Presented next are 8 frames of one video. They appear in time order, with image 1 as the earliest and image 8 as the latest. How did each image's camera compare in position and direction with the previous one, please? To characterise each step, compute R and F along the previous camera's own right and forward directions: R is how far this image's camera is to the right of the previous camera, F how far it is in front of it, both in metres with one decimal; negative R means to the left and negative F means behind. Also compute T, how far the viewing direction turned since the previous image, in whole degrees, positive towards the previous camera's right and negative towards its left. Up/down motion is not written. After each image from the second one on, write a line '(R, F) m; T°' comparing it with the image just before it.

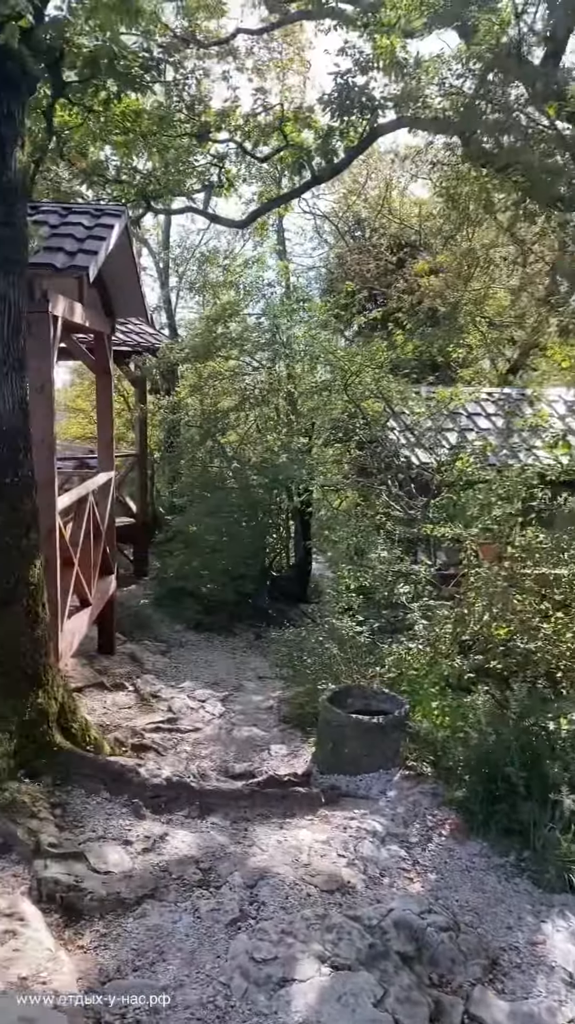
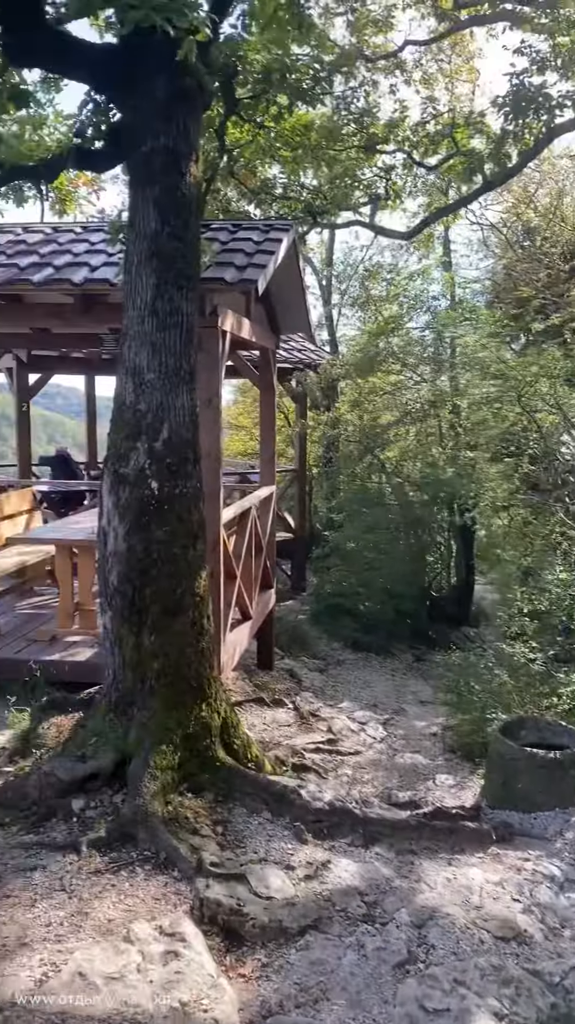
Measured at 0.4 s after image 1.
(-0.1, +0.2) m; -10°
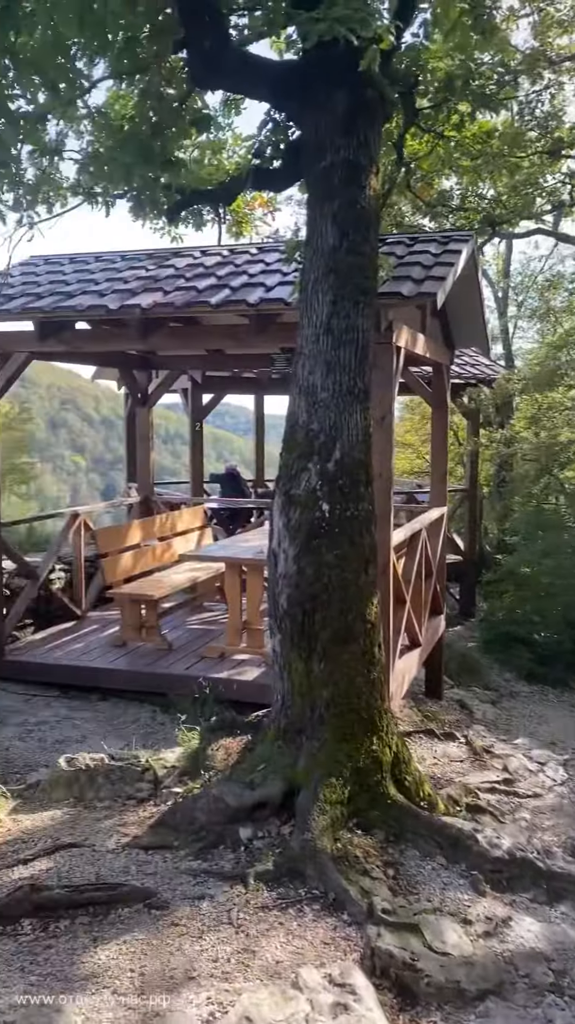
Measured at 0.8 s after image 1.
(-0.1, +0.2) m; -11°
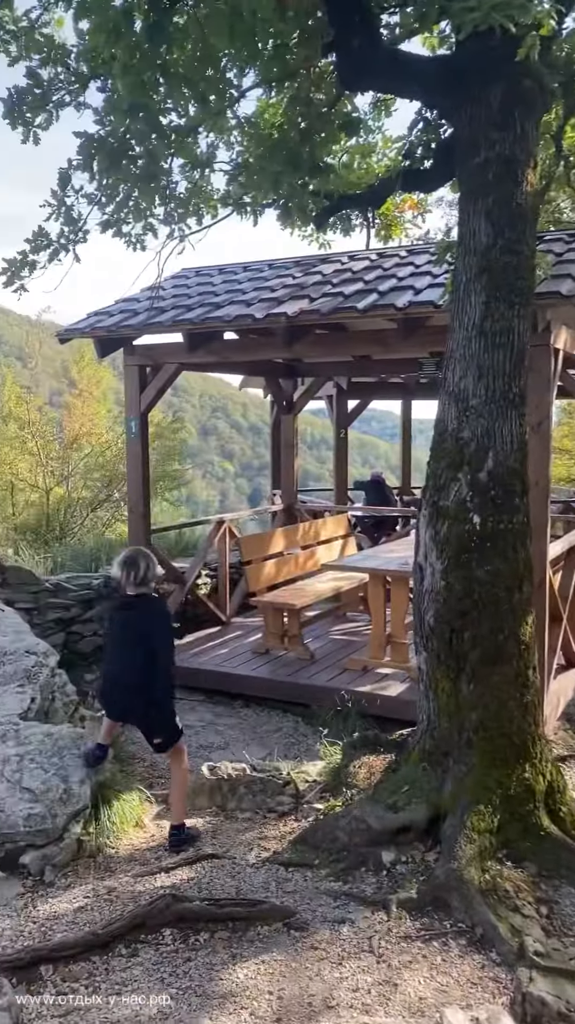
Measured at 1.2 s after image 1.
(0.0, +0.1) m; -10°
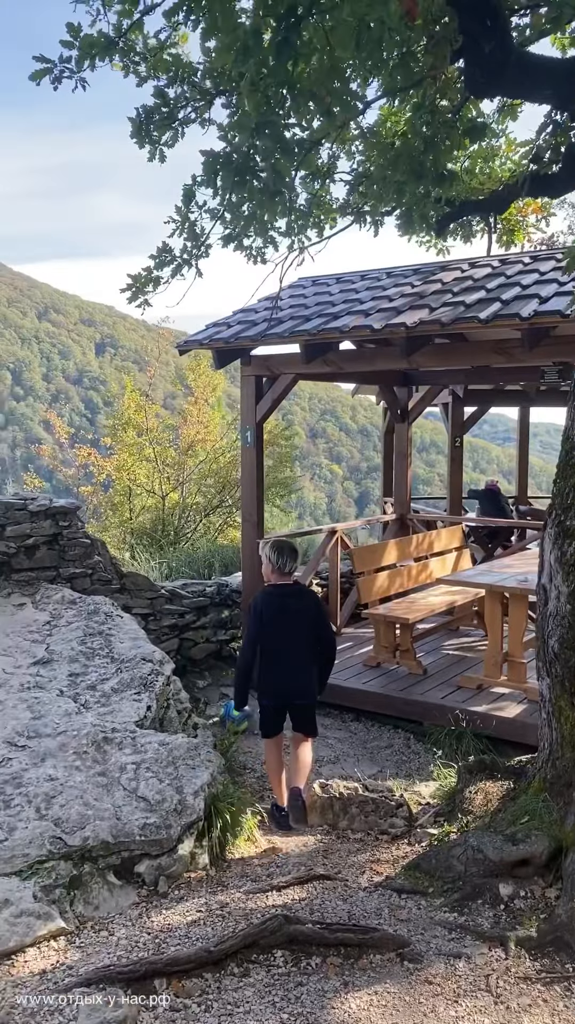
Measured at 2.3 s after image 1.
(0.0, 0.0) m; -7°
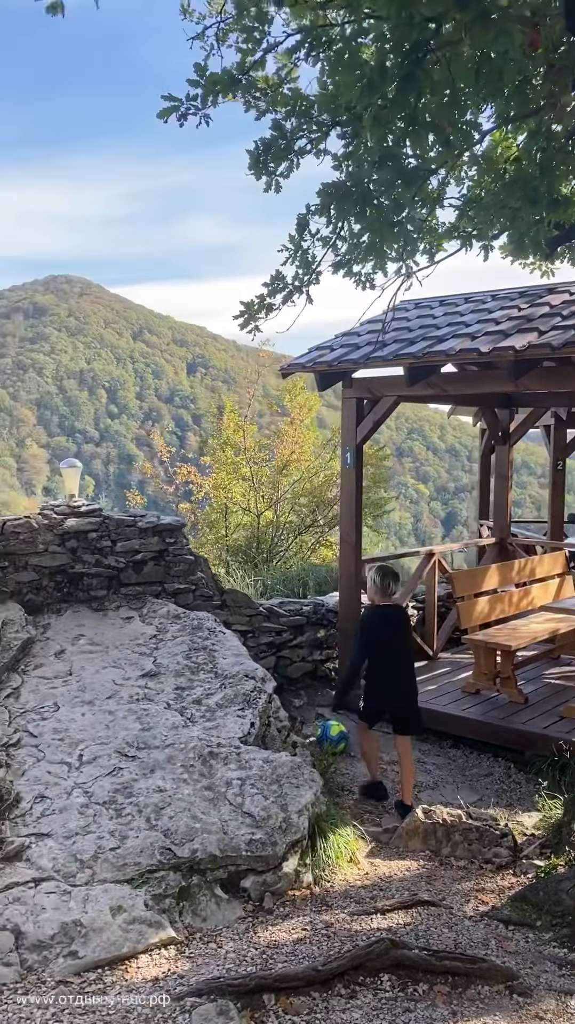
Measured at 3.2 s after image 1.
(-0.1, -0.1) m; -6°
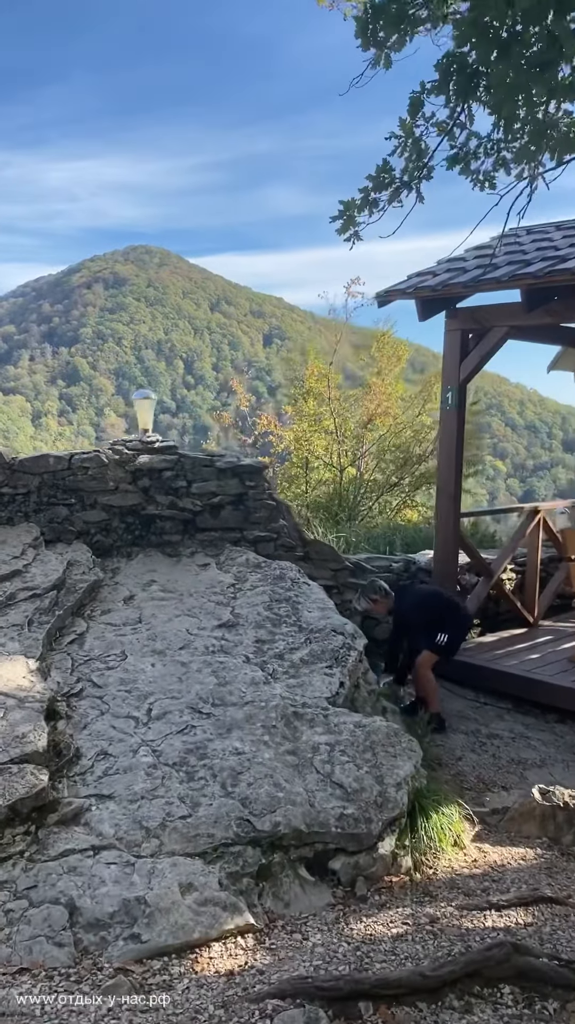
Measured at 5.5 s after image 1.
(-0.1, +0.6) m; -5°
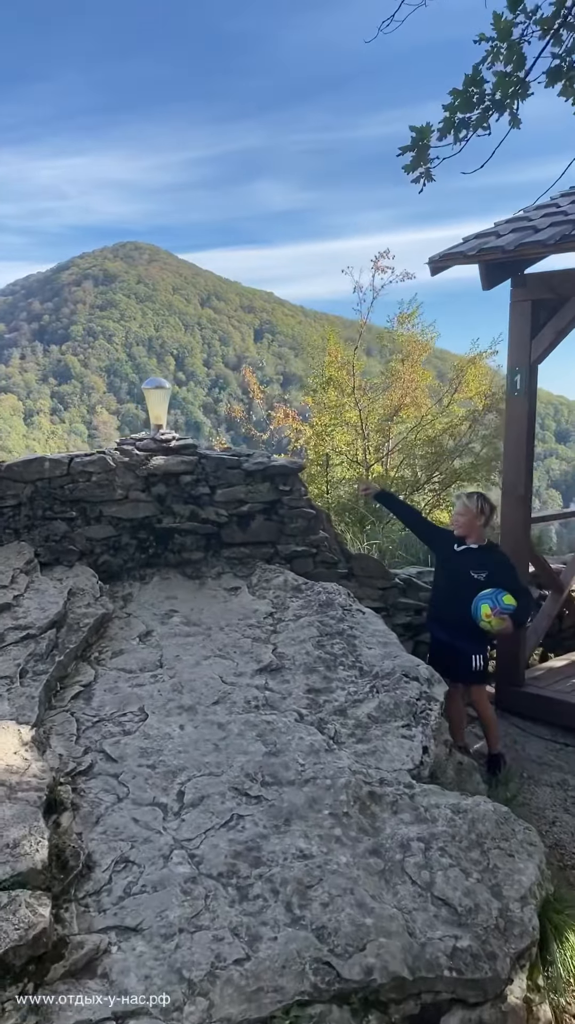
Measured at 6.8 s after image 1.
(-0.3, +0.9) m; 0°
